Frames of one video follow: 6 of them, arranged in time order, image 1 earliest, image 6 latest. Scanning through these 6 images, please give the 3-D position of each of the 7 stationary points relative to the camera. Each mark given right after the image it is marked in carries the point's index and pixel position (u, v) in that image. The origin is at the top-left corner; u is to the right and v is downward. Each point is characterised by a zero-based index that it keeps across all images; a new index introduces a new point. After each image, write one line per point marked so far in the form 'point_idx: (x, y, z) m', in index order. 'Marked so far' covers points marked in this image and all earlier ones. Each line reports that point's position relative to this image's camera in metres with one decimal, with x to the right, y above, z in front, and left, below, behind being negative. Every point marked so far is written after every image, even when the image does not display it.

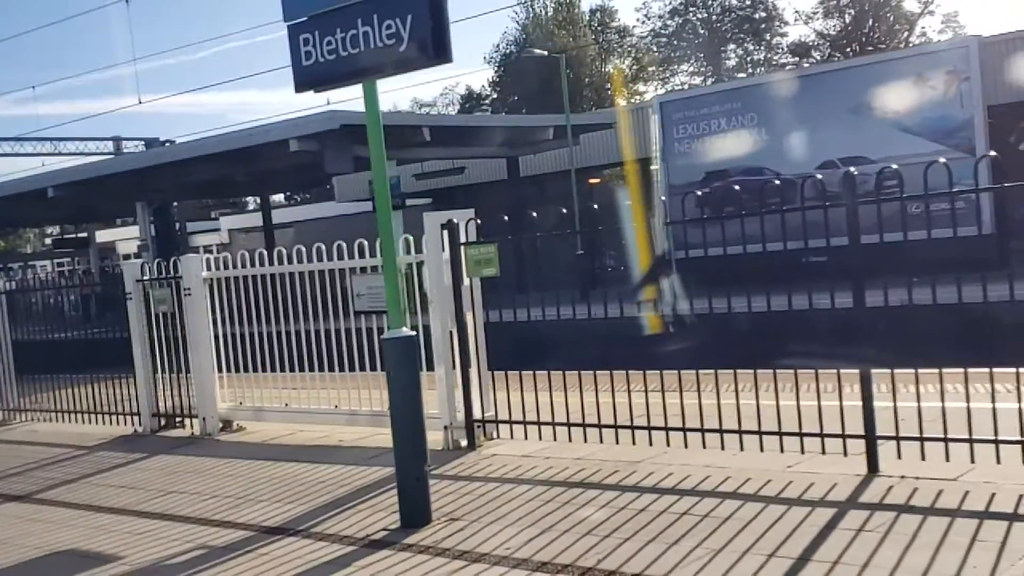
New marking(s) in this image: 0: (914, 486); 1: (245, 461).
0: (+2.2, -1.1, +5.8) m
1: (-2.3, -1.5, +9.0) m
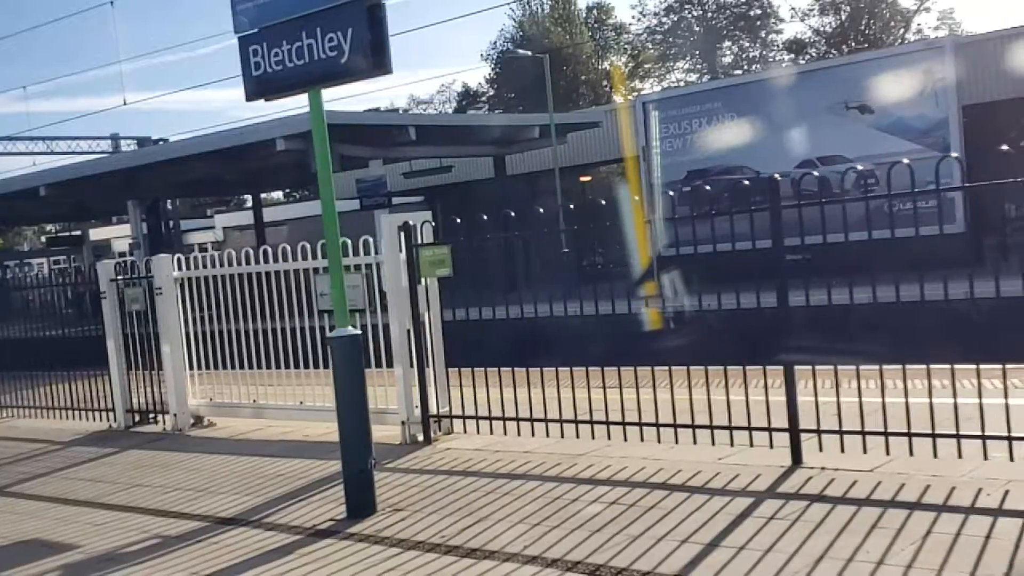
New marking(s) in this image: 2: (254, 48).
0: (+1.9, -1.1, +6.1) m
1: (-2.7, -1.5, +9.3) m
2: (-1.6, +1.5, +6.7) m
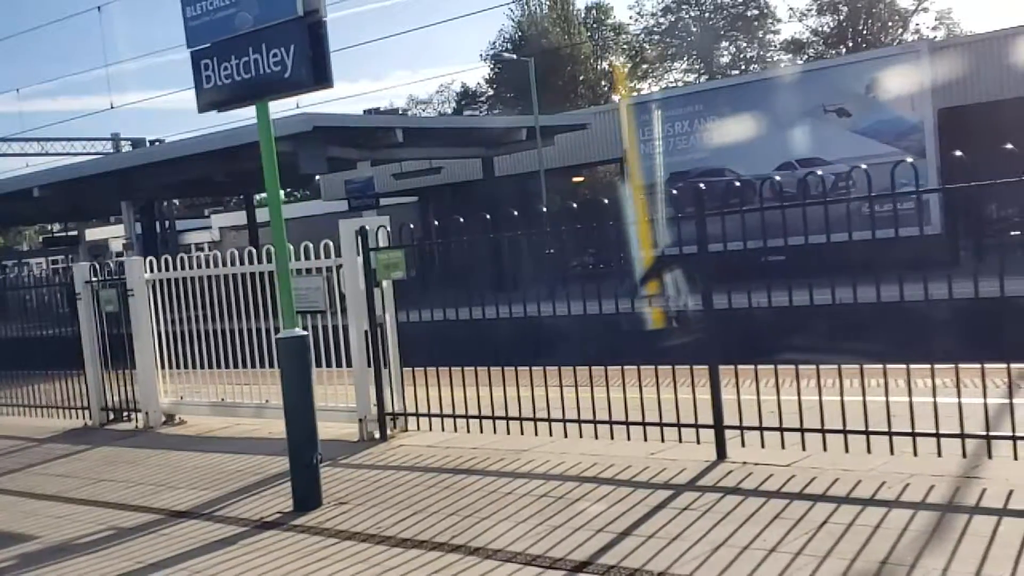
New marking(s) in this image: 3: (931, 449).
0: (+1.5, -1.1, +6.4) m
1: (-3.1, -1.5, +9.6) m
2: (-2.1, +1.5, +7.0) m
3: (+2.6, -1.0, +6.6) m
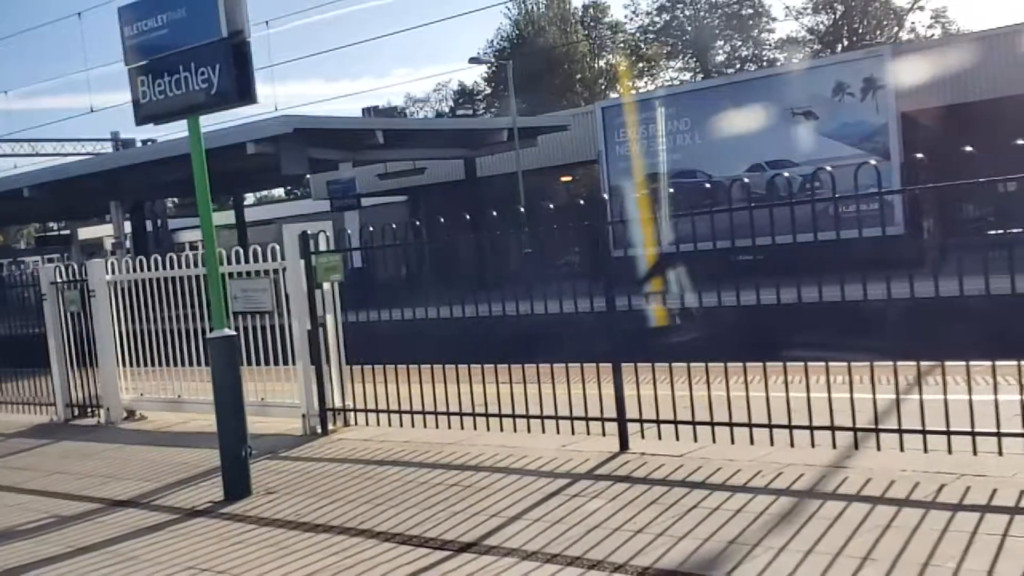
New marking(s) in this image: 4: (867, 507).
0: (+0.9, -1.1, +6.9) m
1: (-3.7, -1.5, +10.1) m
2: (-2.6, +1.5, +7.4) m
3: (+2.0, -1.0, +7.0) m
4: (+1.8, -1.1, +5.4) m
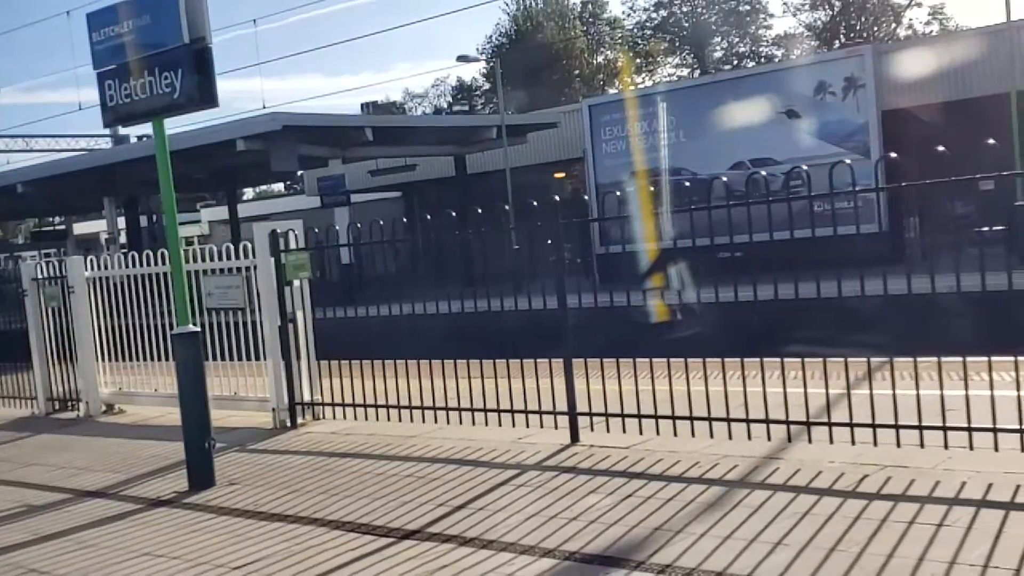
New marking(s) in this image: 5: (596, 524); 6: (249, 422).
0: (+0.5, -1.1, +7.2) m
1: (-4.0, -1.5, +10.3) m
2: (-3.0, +1.5, +7.7) m
3: (+1.7, -1.0, +7.3) m
4: (+1.5, -1.1, +5.7) m
5: (+0.5, -1.3, +5.6) m
6: (-2.6, -1.3, +10.4) m
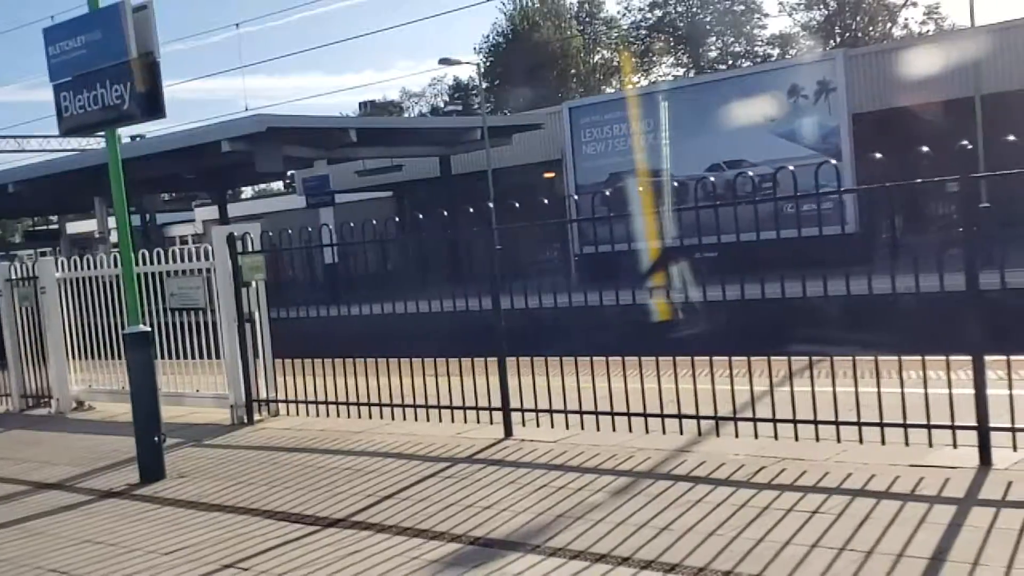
0: (+0.1, -1.1, +7.5) m
1: (-4.5, -1.5, +10.7) m
2: (-3.5, +1.5, +8.0) m
3: (+1.2, -1.0, +7.7) m
4: (+1.0, -1.1, +6.0) m
5: (0.0, -1.3, +6.0) m
6: (-3.1, -1.3, +10.7) m
